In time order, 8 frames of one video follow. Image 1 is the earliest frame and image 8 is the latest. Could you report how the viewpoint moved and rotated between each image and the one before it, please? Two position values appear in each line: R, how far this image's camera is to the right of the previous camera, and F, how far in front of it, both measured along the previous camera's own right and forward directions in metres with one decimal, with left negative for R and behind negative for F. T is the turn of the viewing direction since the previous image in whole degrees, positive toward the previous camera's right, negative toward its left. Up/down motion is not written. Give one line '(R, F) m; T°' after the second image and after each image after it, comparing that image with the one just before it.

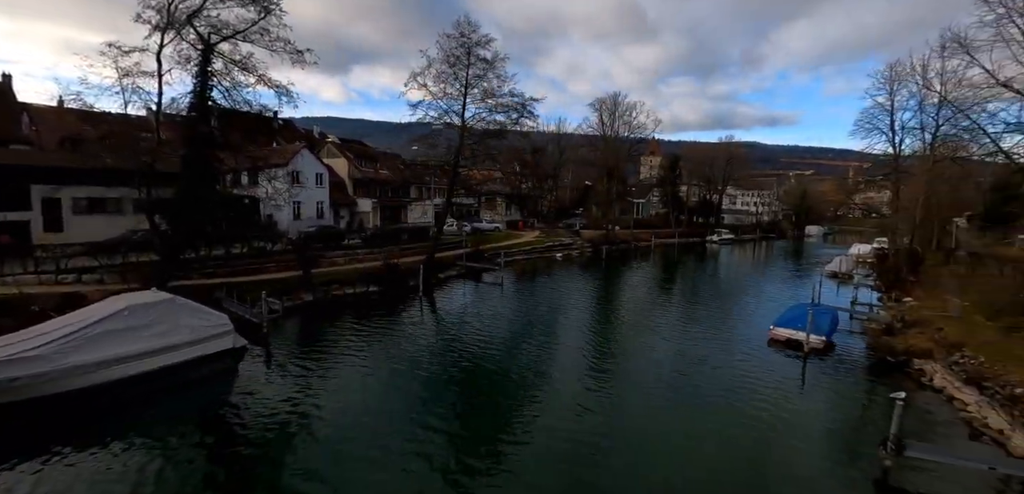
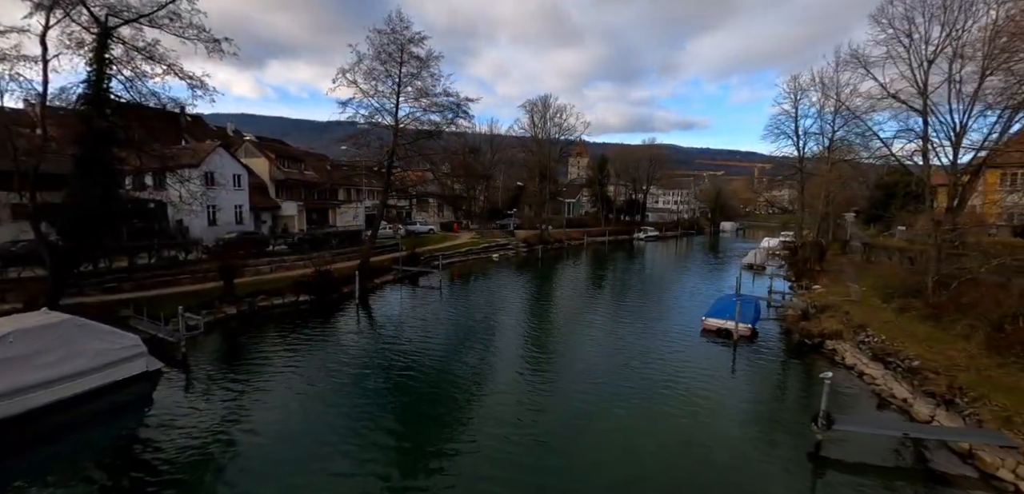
(-0.5, +0.2) m; +9°
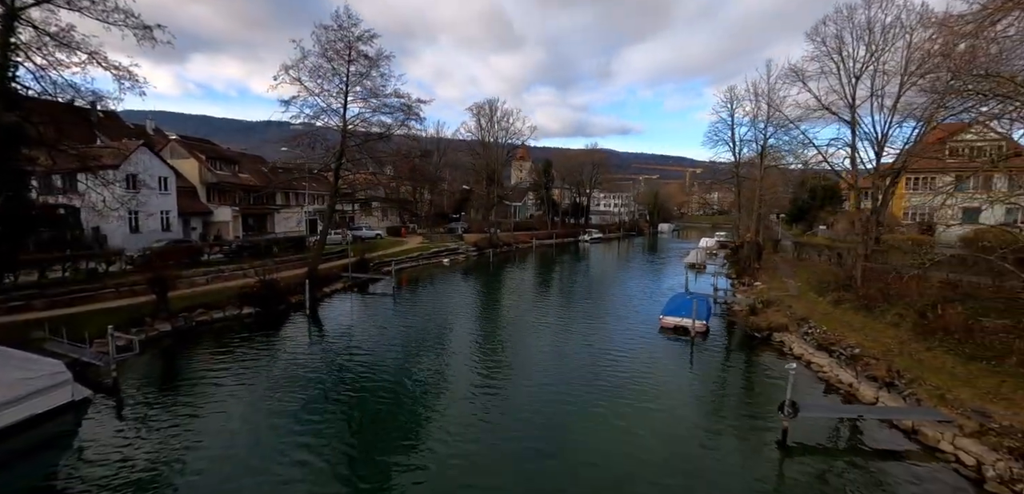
(-0.8, +0.2) m; +7°
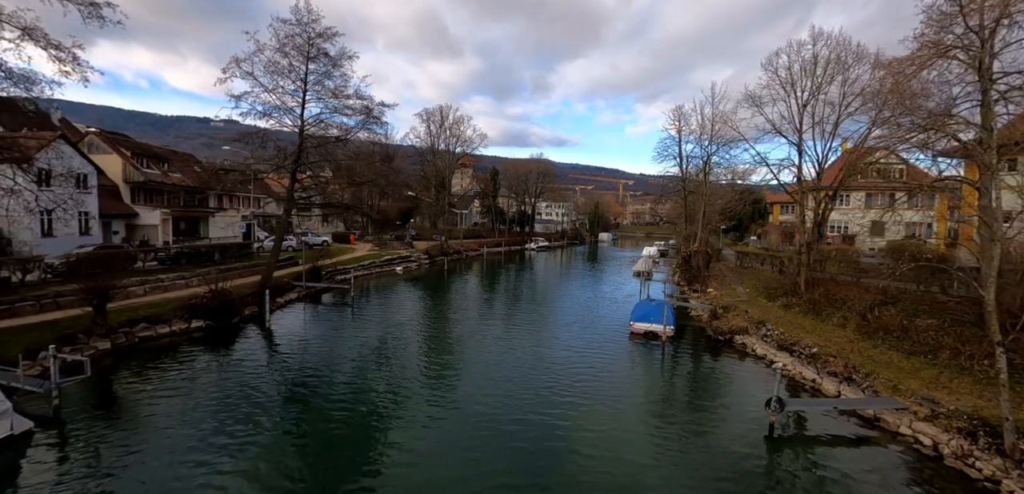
(-1.6, 0.0) m; +8°
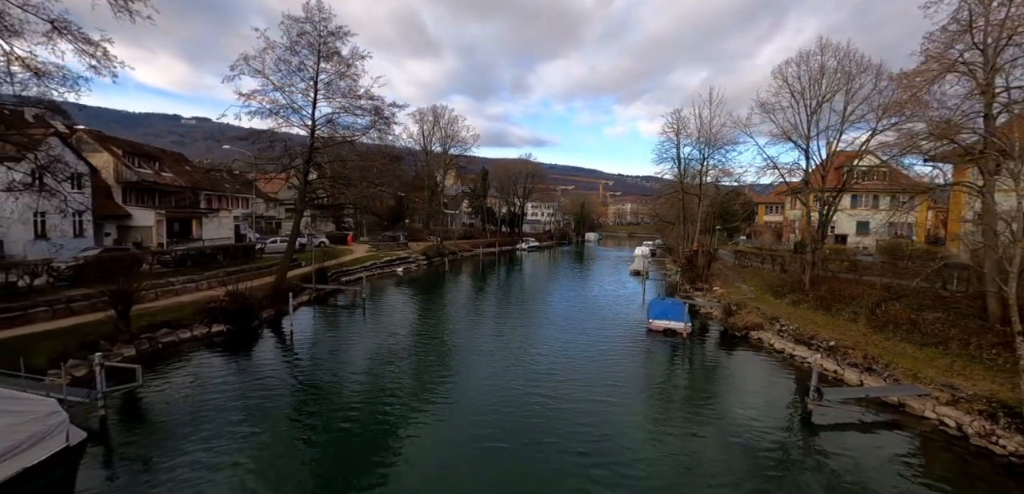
(-1.8, -0.4) m; +3°
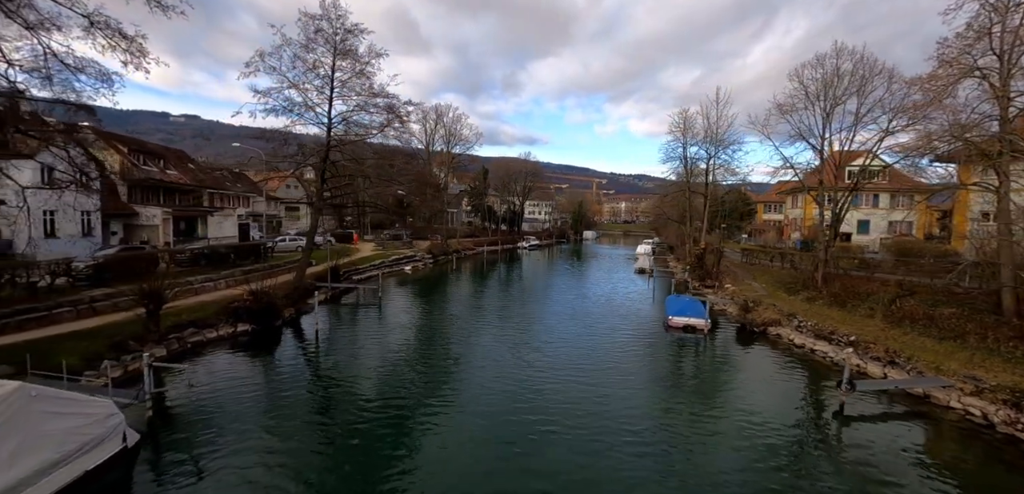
(-1.3, -0.3) m; +1°
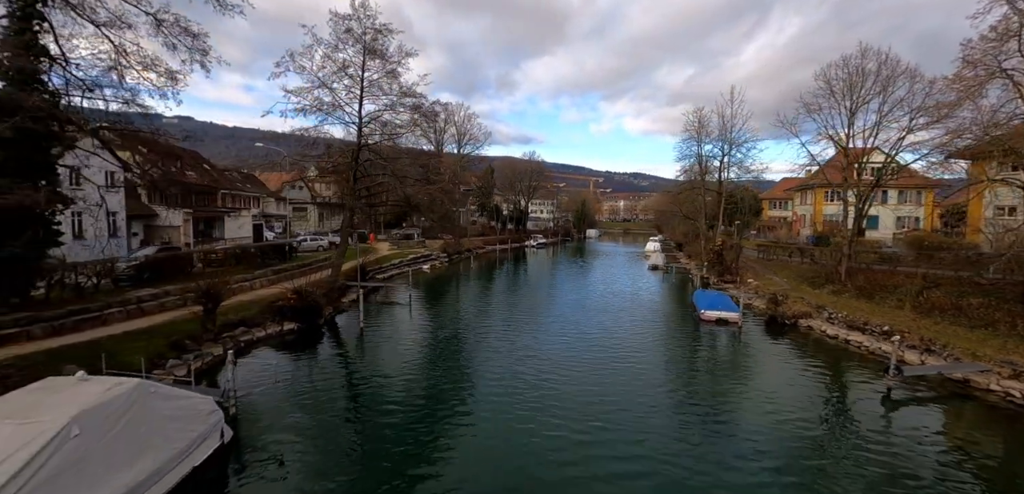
(-1.8, -0.6) m; +1°
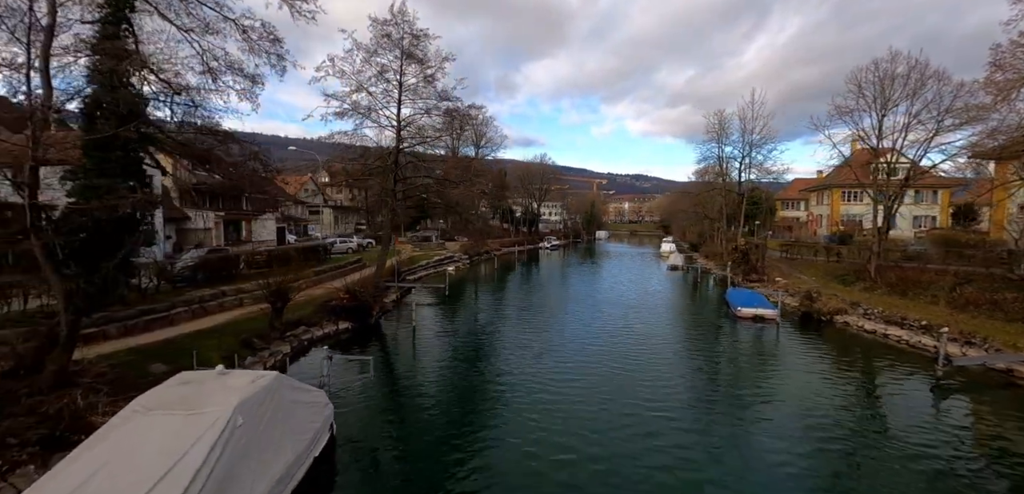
(-1.9, -0.8) m; 0°
